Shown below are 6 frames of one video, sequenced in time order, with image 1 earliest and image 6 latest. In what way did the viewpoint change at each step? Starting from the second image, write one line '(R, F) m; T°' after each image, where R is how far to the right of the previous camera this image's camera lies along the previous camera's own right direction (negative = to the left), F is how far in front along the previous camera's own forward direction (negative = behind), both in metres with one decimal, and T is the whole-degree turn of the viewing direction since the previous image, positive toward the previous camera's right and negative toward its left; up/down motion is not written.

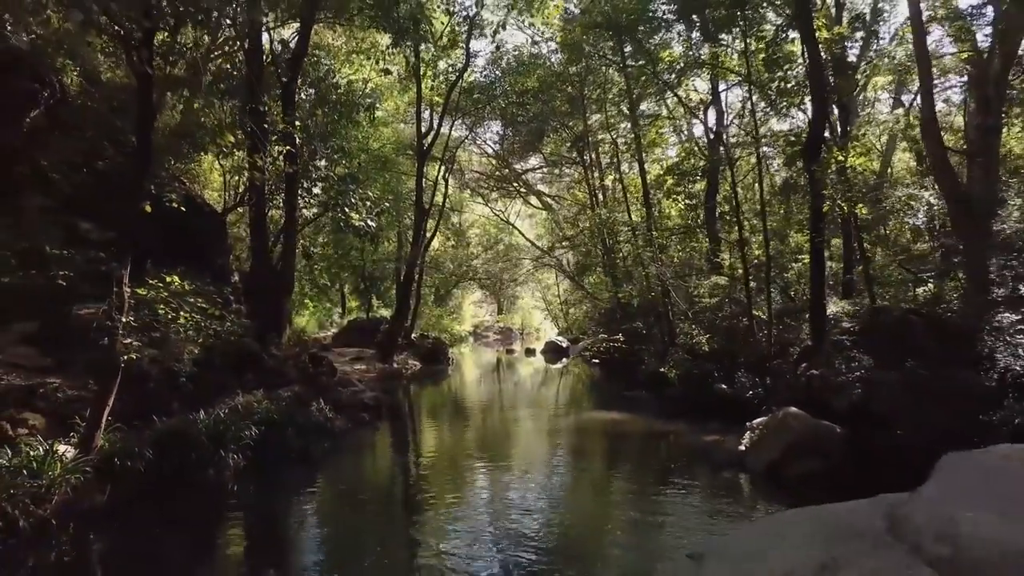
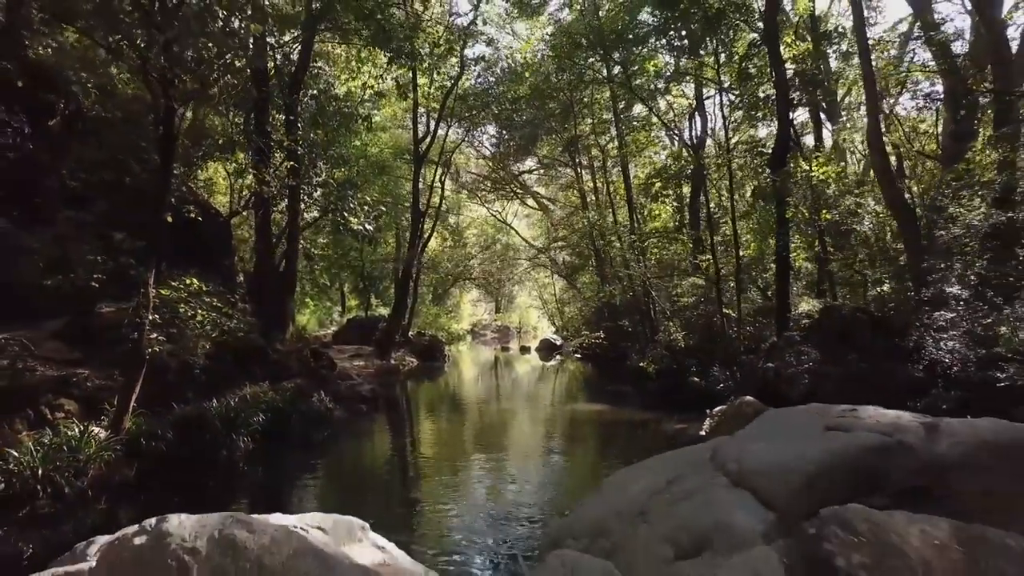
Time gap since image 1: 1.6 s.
(+0.3, -1.0) m; 0°
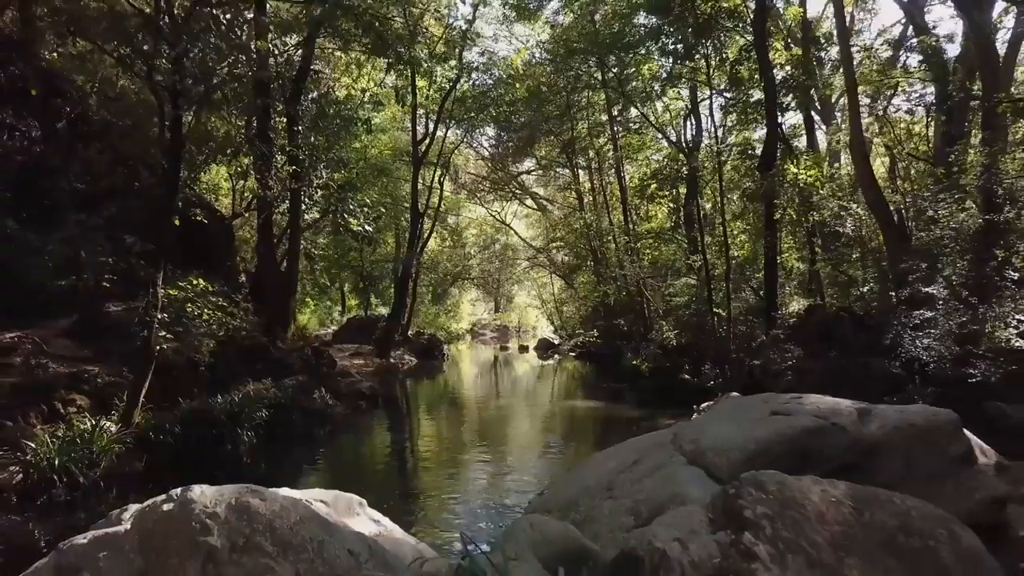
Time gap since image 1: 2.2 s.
(+0.1, -0.4) m; 0°
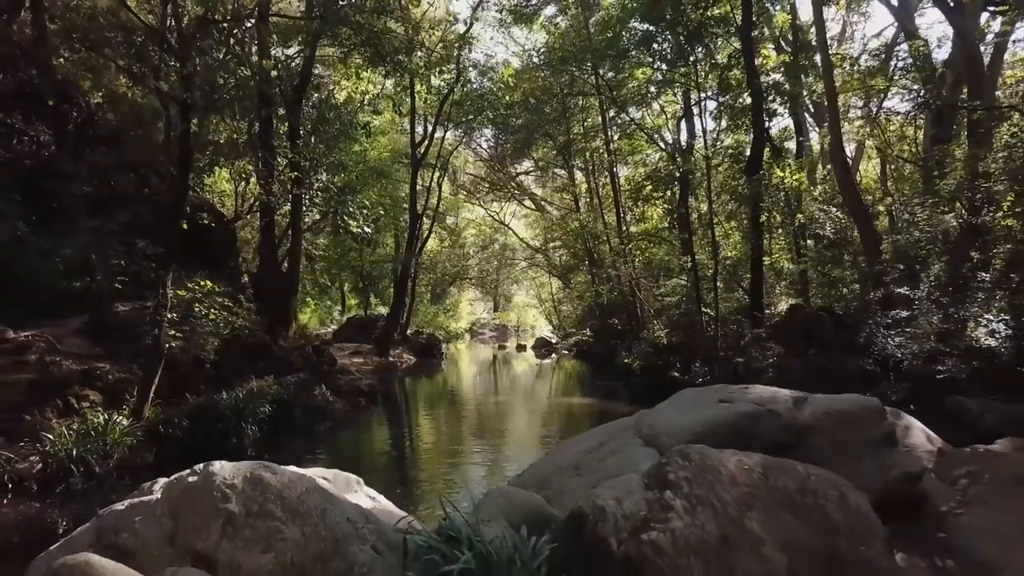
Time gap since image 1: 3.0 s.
(+0.1, -0.5) m; 0°
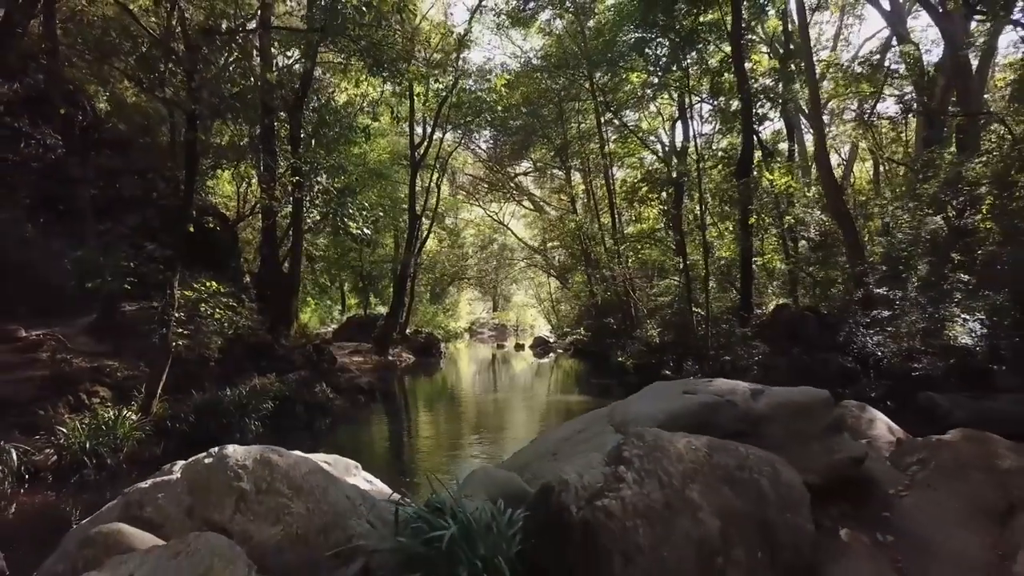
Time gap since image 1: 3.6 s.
(+0.1, -0.4) m; 0°
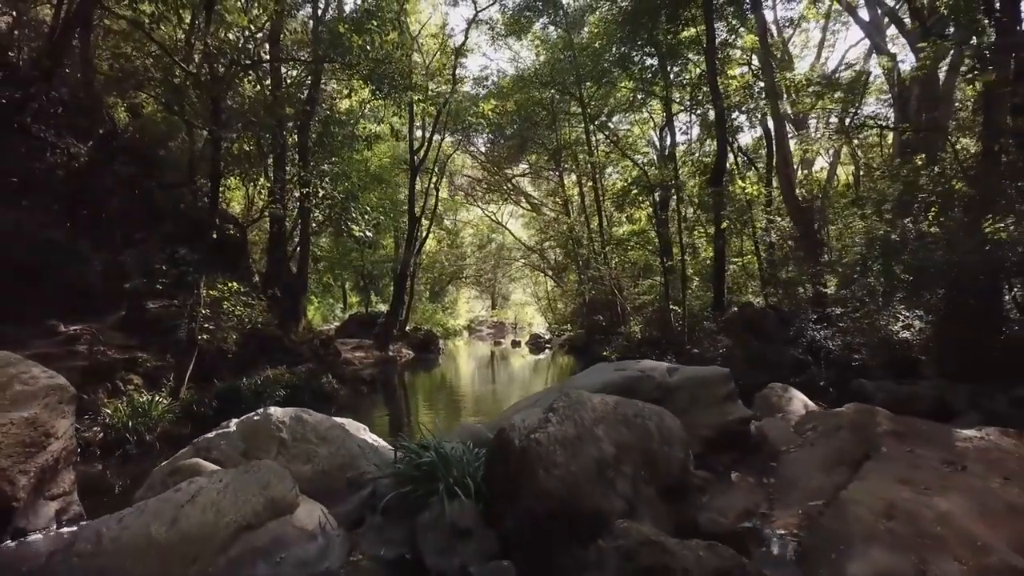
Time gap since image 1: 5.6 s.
(+0.2, -1.3) m; 0°
